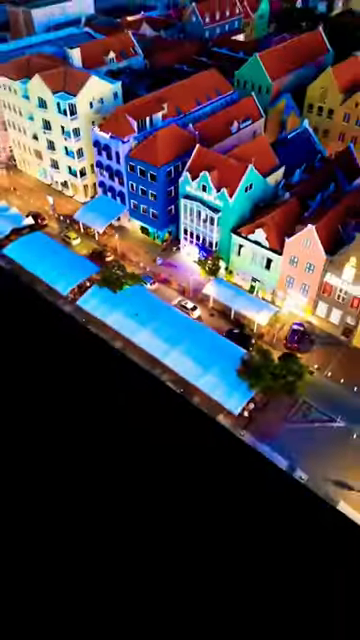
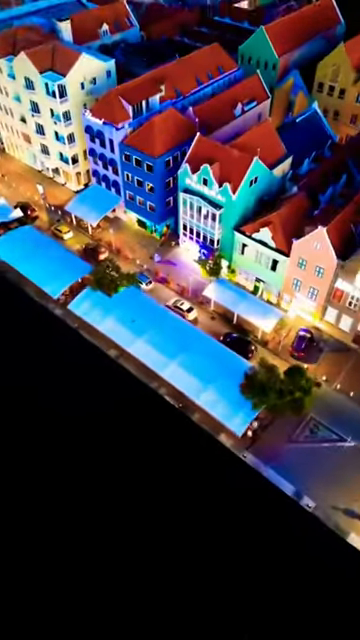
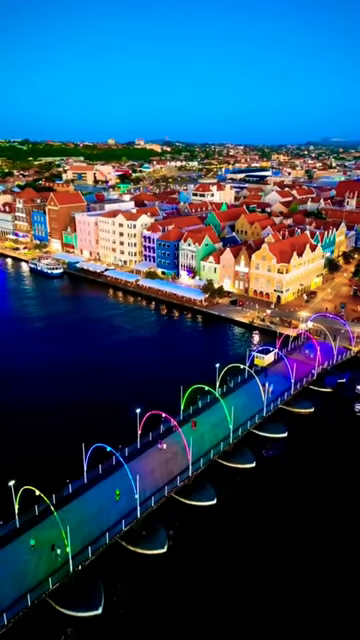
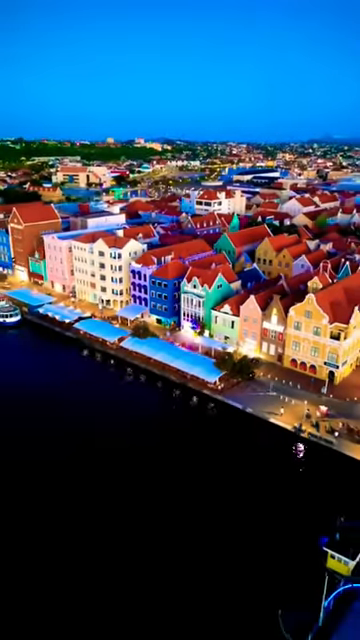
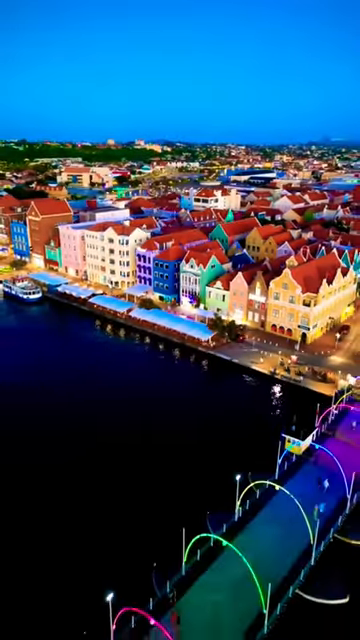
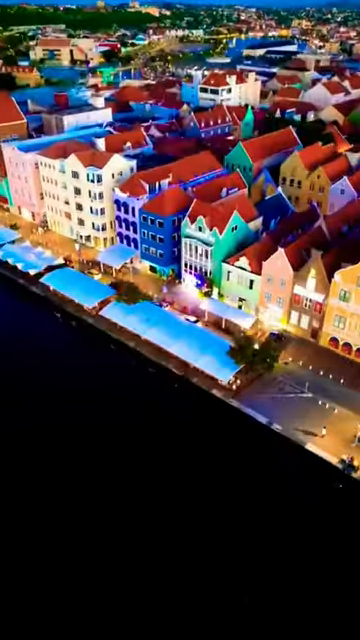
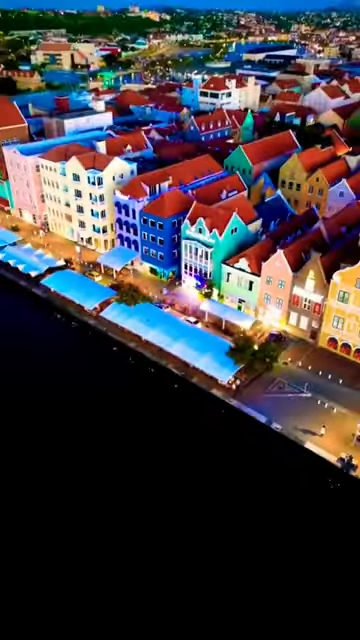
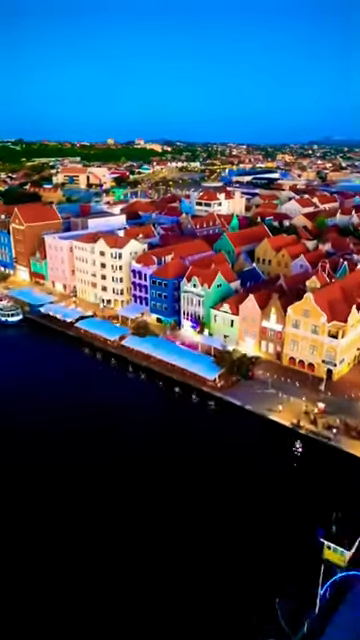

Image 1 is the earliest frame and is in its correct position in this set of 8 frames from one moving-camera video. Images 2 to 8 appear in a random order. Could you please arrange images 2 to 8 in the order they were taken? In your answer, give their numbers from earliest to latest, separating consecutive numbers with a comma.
7, 4, 5, 3, 8, 6, 2
